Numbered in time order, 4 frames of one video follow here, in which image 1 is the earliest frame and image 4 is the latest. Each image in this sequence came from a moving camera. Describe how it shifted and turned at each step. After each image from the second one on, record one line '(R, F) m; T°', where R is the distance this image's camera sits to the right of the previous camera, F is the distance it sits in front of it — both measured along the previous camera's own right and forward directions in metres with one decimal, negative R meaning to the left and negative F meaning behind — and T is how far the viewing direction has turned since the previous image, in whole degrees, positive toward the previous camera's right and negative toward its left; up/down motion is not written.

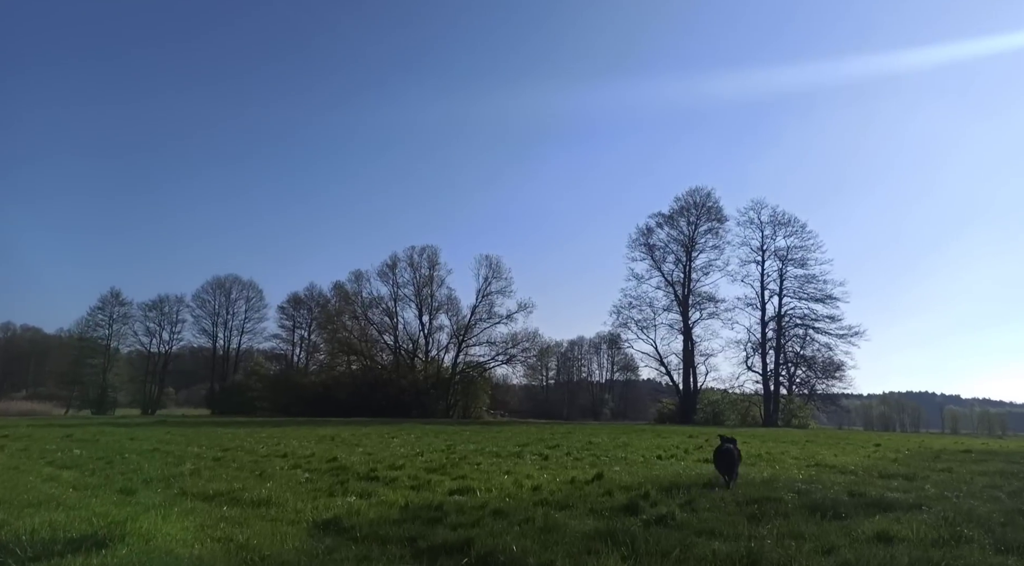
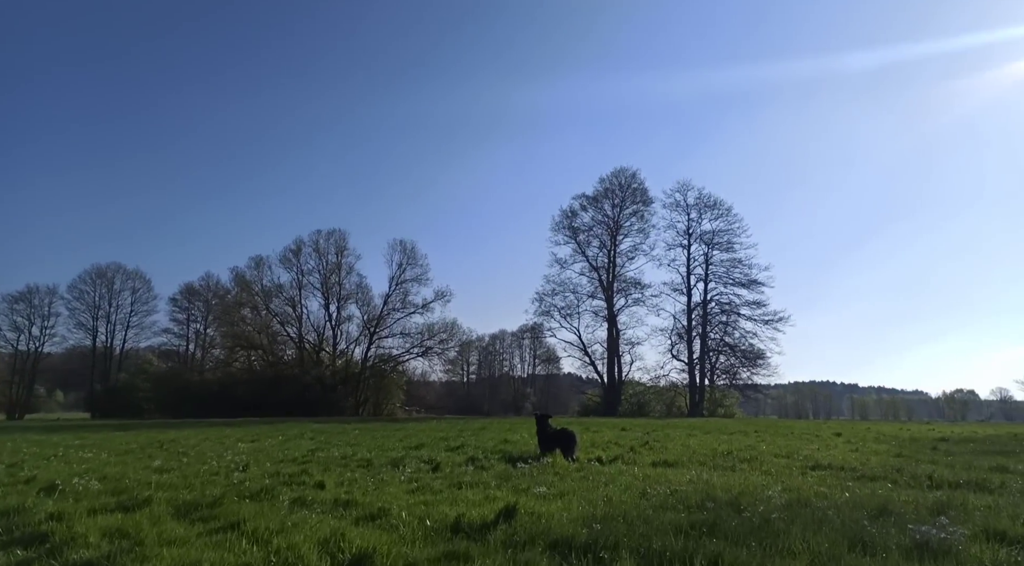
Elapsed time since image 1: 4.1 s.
(+0.7, +5.2) m; +6°
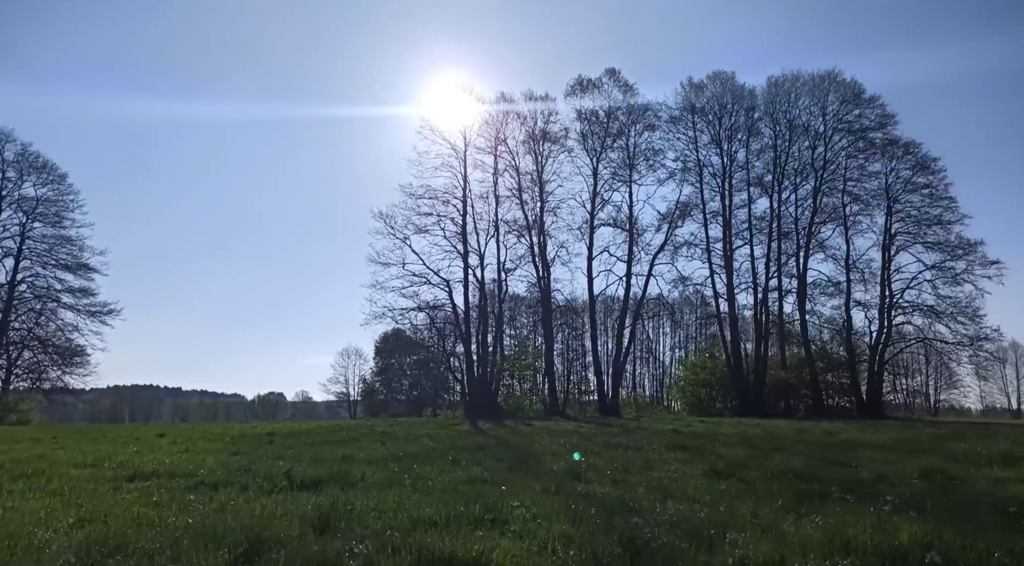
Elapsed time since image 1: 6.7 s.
(+1.3, +3.4) m; +49°
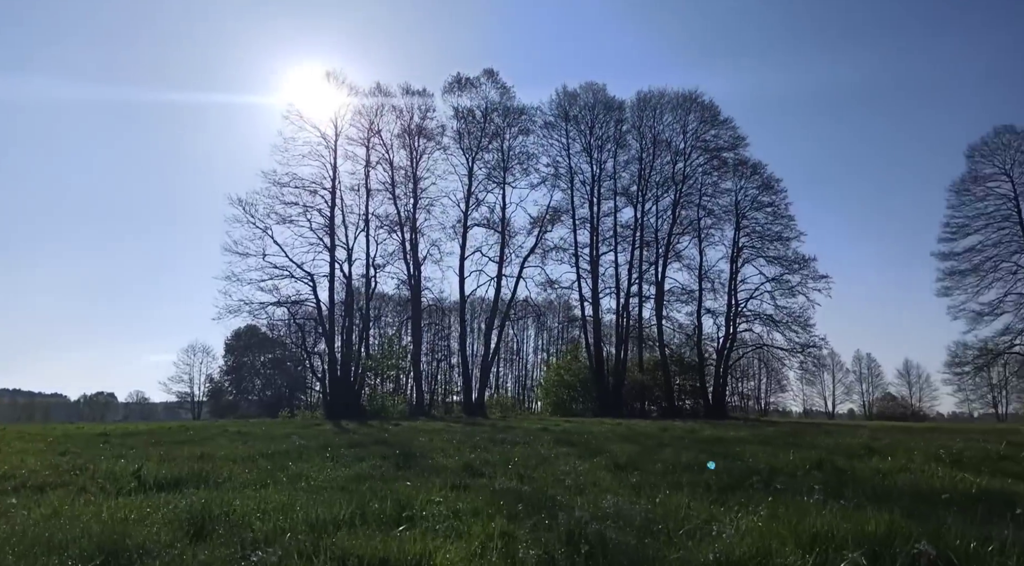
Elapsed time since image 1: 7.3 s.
(-0.4, +0.8) m; +11°
